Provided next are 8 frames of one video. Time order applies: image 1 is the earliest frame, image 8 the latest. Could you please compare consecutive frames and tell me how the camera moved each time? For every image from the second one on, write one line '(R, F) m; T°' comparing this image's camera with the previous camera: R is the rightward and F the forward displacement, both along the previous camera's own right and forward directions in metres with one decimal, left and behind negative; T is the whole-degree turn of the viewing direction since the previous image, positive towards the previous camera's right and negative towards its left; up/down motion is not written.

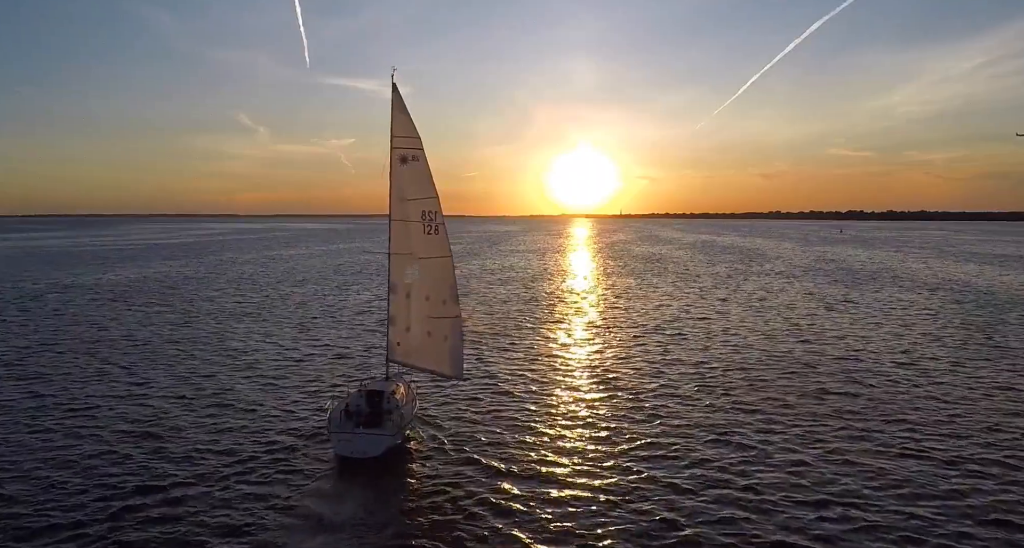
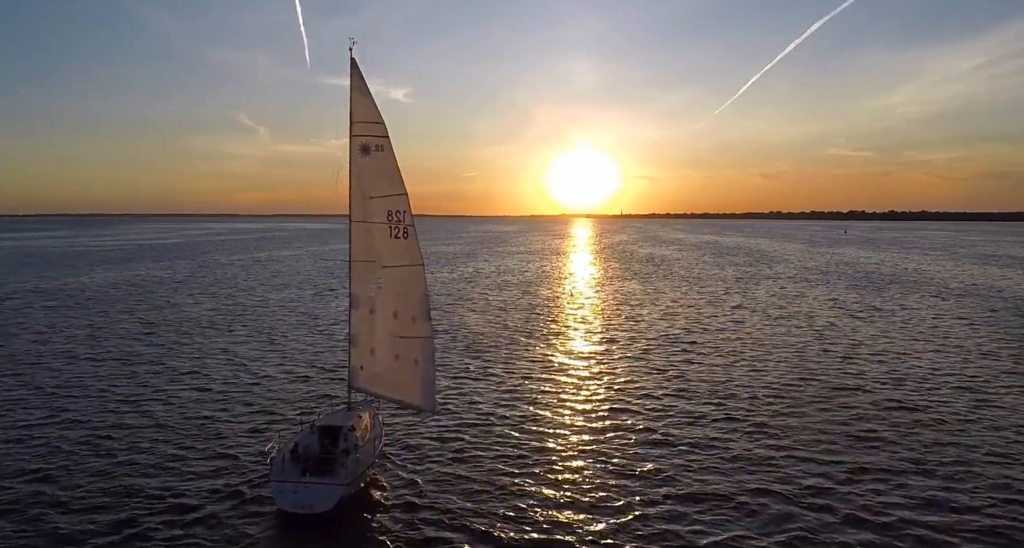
(+0.4, +3.1) m; 0°
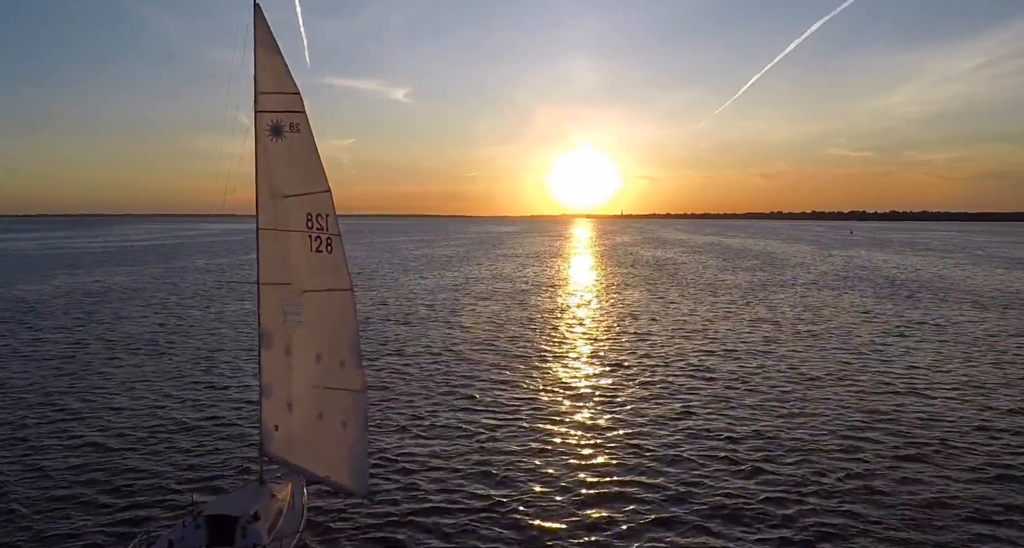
(+0.5, +4.3) m; 0°
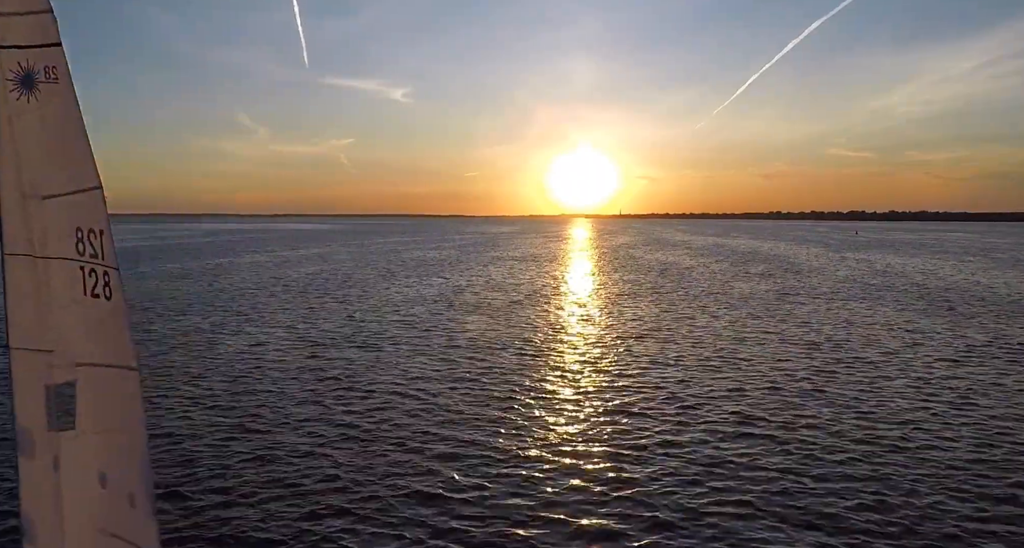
(+0.6, +4.9) m; 0°
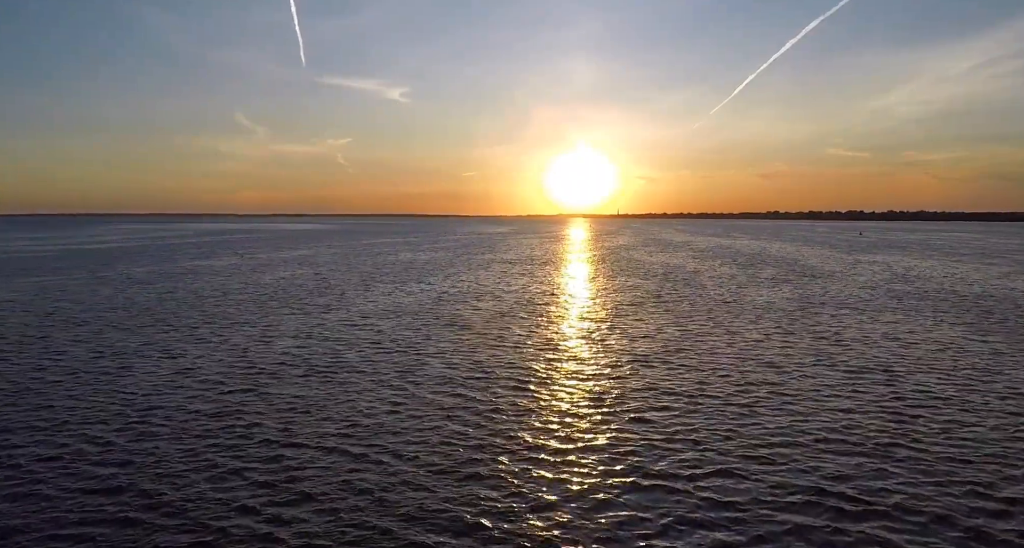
(+0.5, +4.6) m; 0°
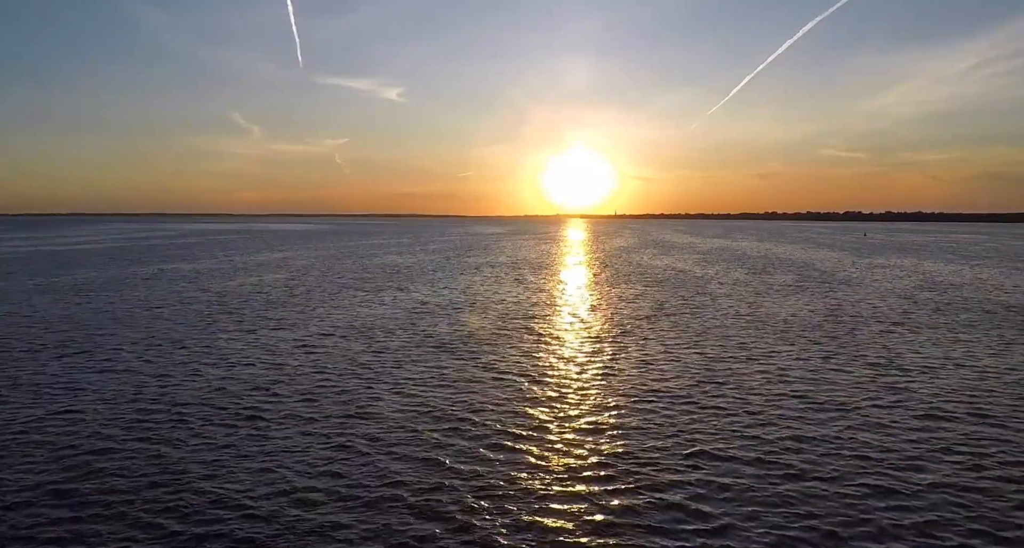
(+0.5, +5.3) m; 0°
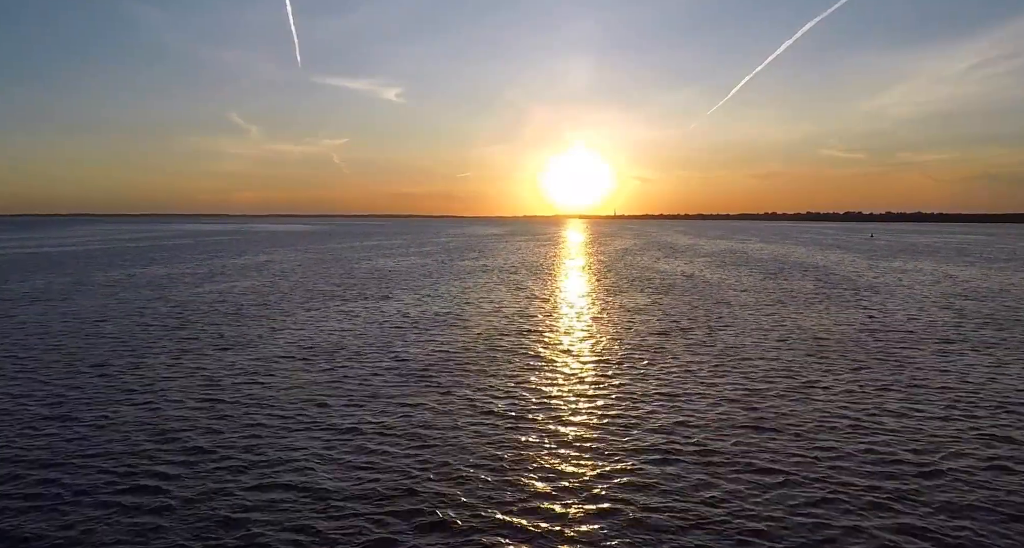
(+0.3, +4.7) m; 0°
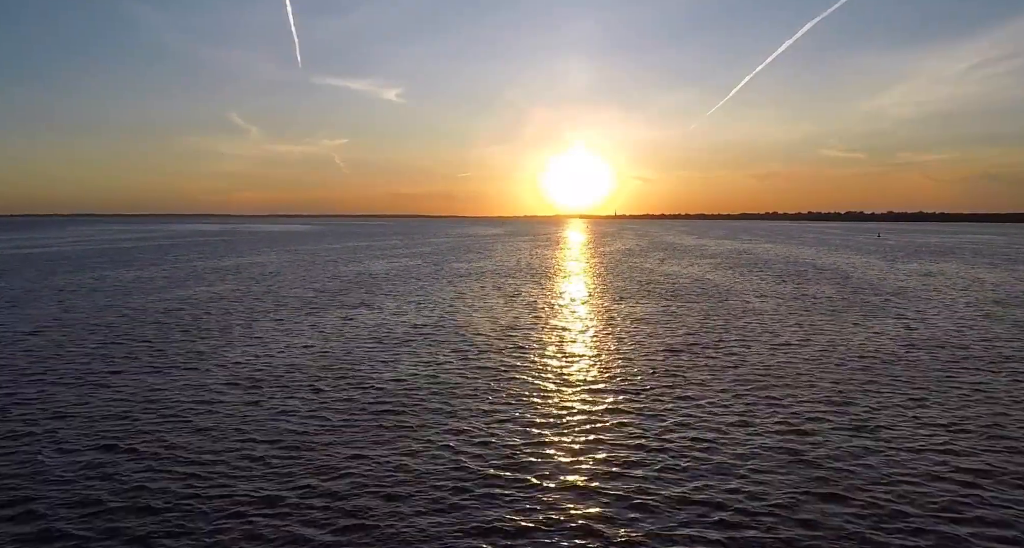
(+0.3, +4.3) m; 0°
